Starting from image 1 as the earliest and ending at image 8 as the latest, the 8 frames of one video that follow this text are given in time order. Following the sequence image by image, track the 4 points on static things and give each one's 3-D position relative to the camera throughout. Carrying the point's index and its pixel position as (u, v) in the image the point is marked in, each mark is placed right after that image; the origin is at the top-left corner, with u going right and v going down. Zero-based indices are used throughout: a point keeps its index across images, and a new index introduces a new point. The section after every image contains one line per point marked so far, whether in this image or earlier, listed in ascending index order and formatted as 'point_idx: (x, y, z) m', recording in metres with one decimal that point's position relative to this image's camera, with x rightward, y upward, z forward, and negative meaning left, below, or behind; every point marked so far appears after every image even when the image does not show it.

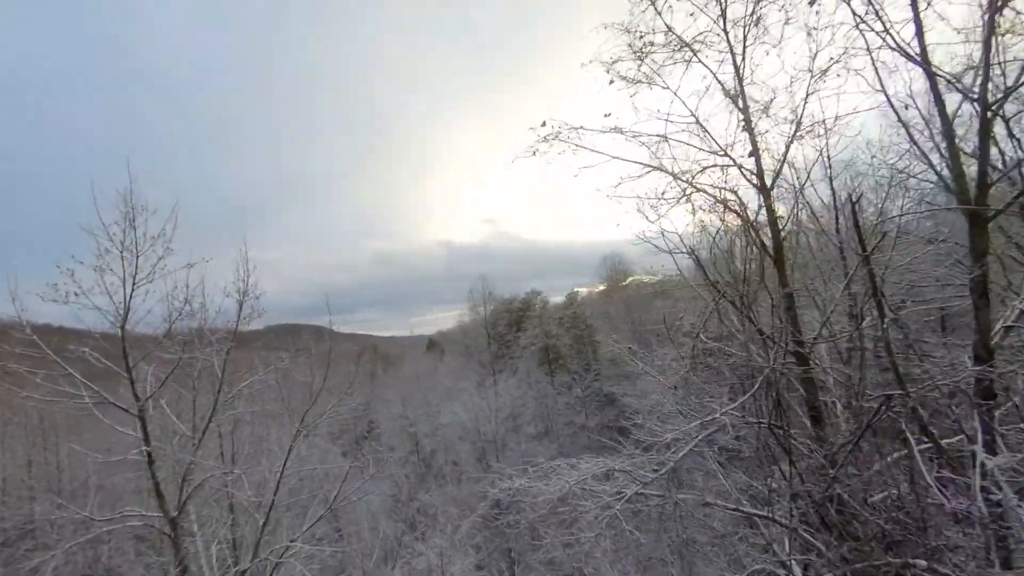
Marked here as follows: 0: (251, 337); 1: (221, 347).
0: (-5.3, -1.0, +9.5) m
1: (-5.0, -1.0, +8.1) m
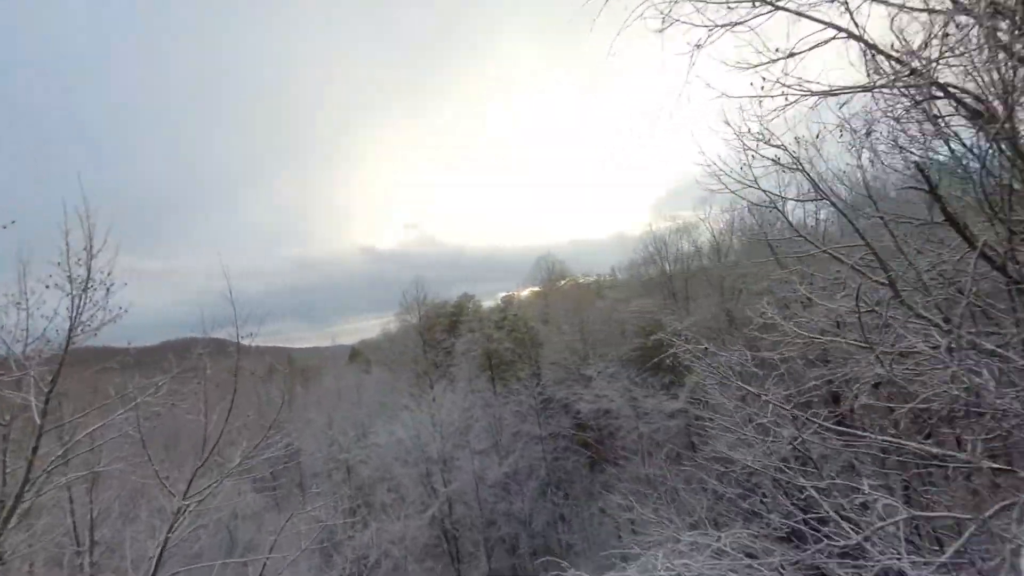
0: (-5.5, -0.9, +6.4) m
1: (-5.0, -0.9, +5.0) m
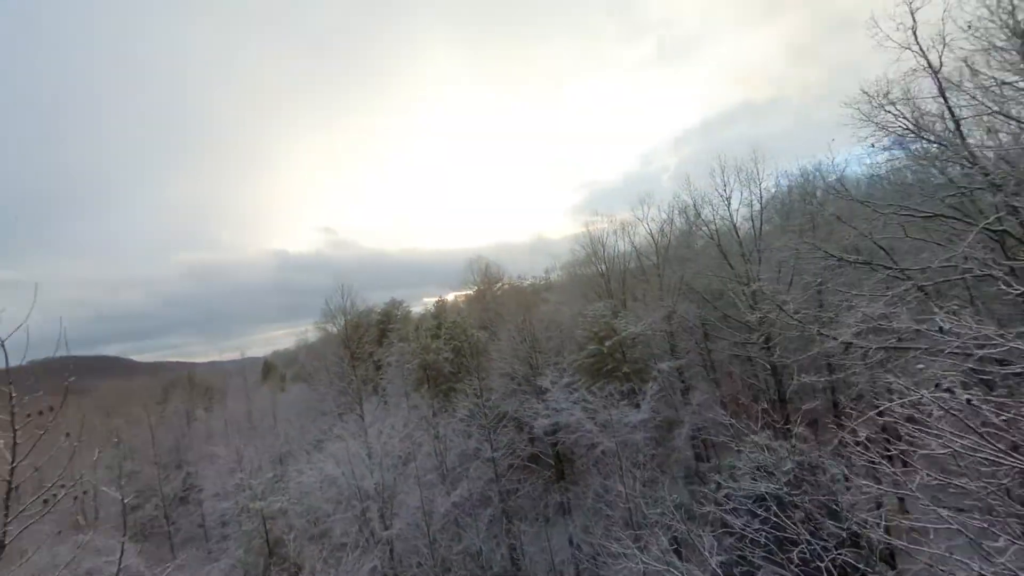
0: (-5.2, -1.1, +3.2) m
1: (-4.5, -1.1, +2.0) m
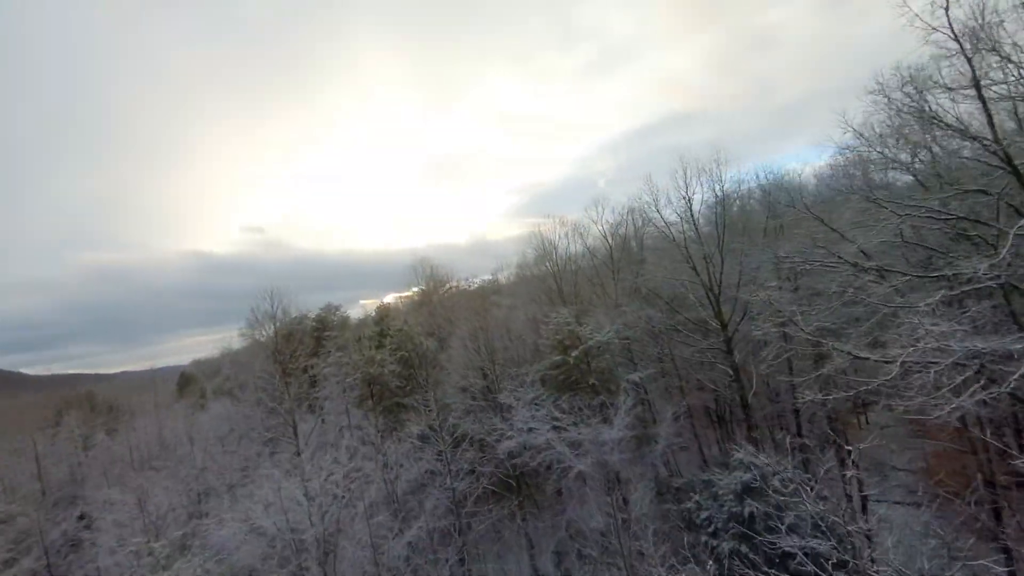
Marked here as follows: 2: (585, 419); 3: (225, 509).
0: (-4.6, -1.4, +0.6) m
1: (-3.7, -1.4, -0.6) m
2: (+2.8, -5.3, +18.9) m
3: (-11.2, -8.5, +18.4) m
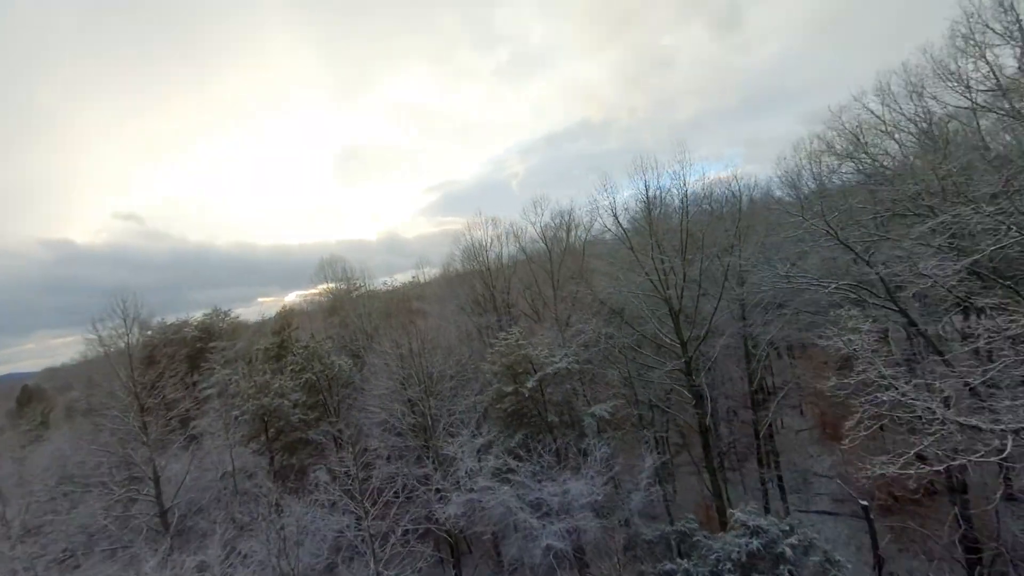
0: (-2.9, -1.9, -4.0) m
1: (-1.8, -1.9, -5.0) m
2: (+1.0, -5.9, +15.4) m
3: (-12.7, -8.9, +12.3) m
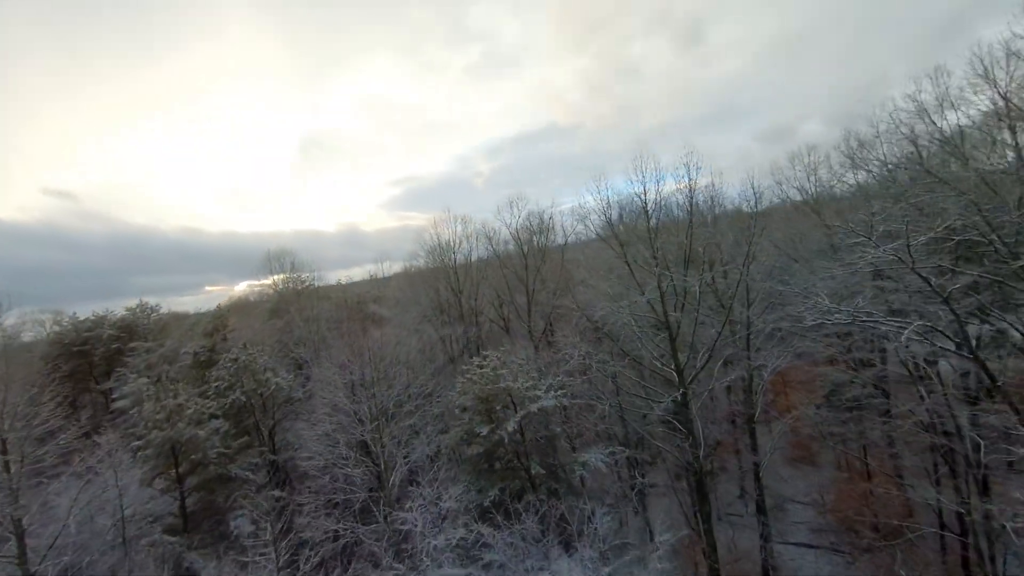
0: (-1.8, -2.5, -7.5) m
1: (-0.6, -2.5, -8.4) m
2: (+0.3, -6.5, +12.1) m
3: (-13.2, -9.0, +7.9) m
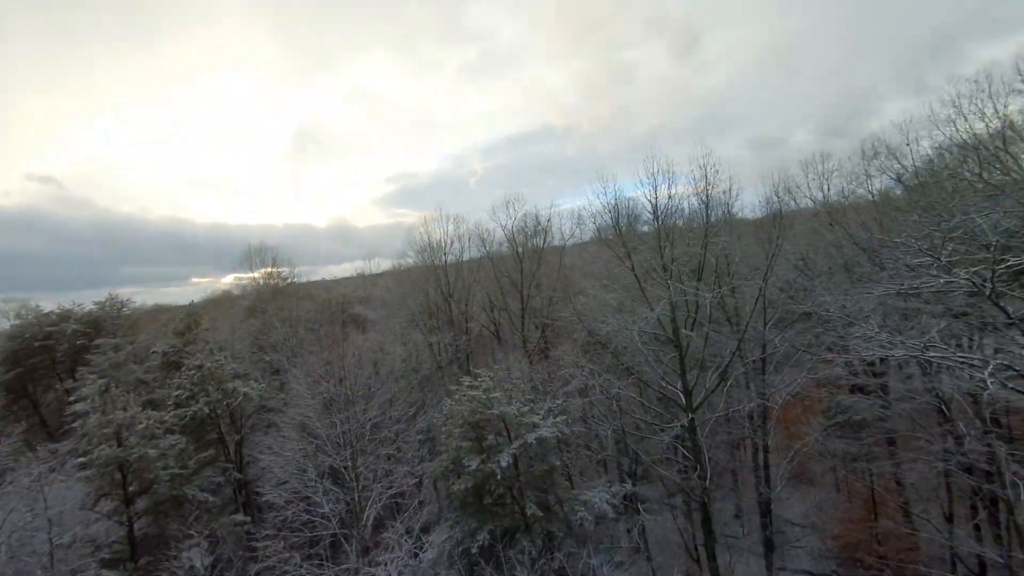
0: (-1.5, -2.7, -9.3) m
1: (-0.3, -2.8, -10.2) m
2: (+0.2, -6.8, +10.3) m
3: (-13.4, -9.0, +5.8) m
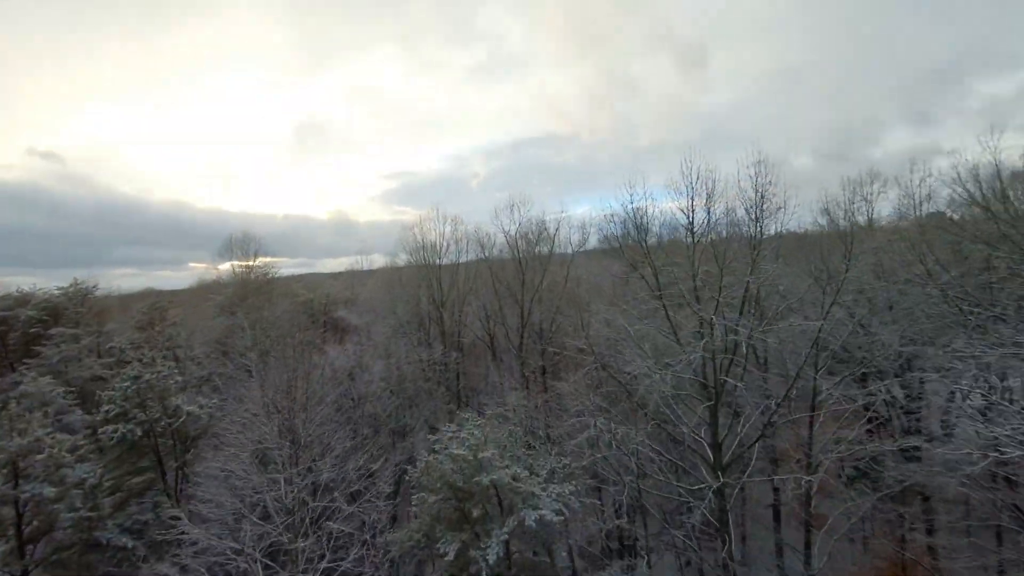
0: (-1.4, -3.0, -12.4) m
1: (-0.2, -3.2, -13.2) m
2: (-0.1, -7.4, +7.3) m
3: (-13.7, -8.7, +2.7) m
